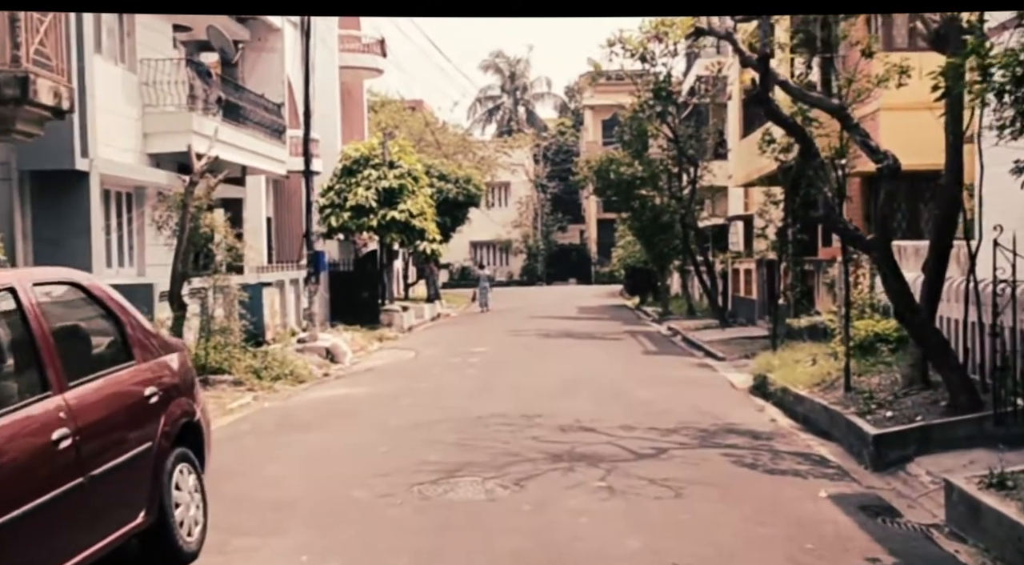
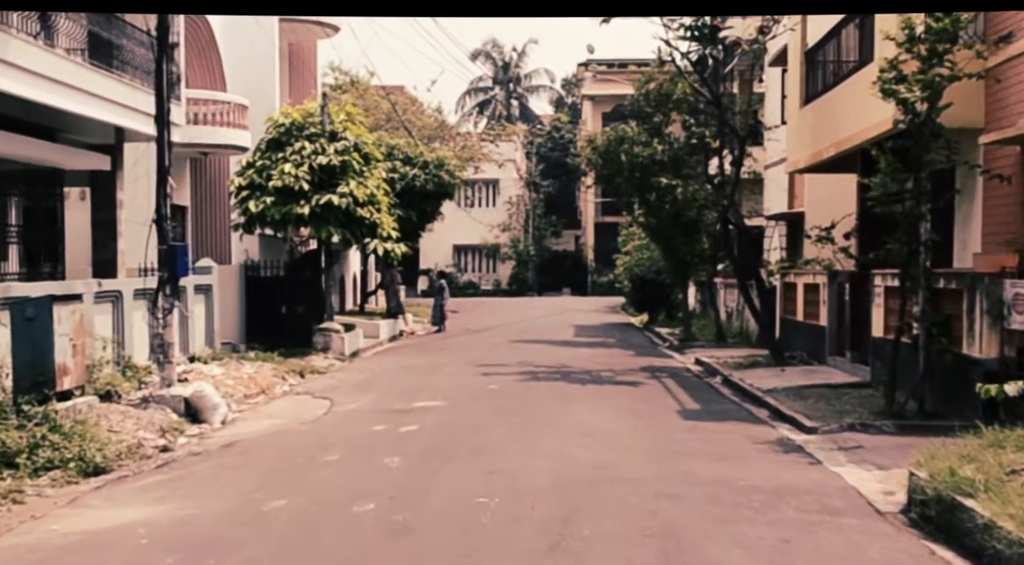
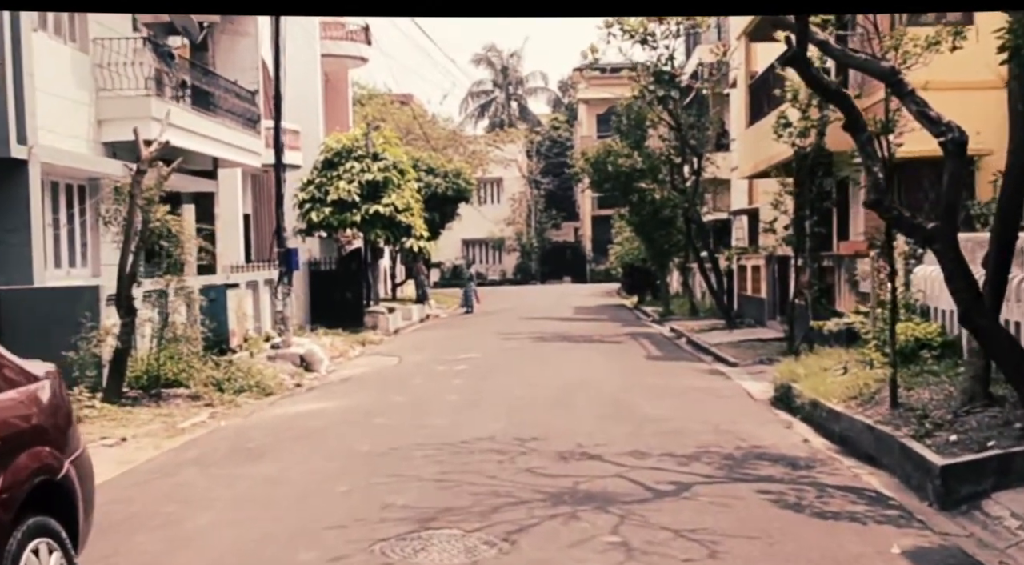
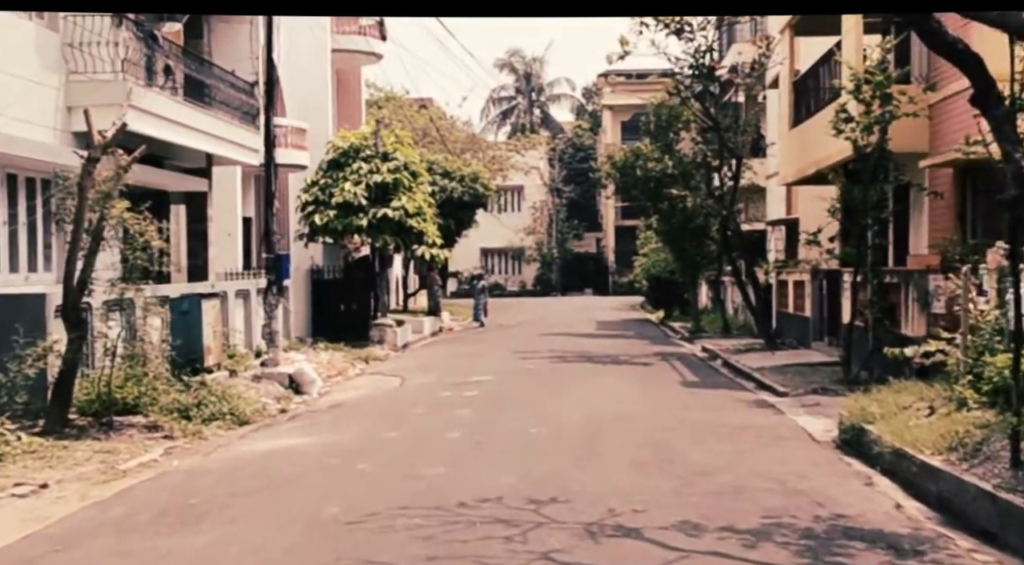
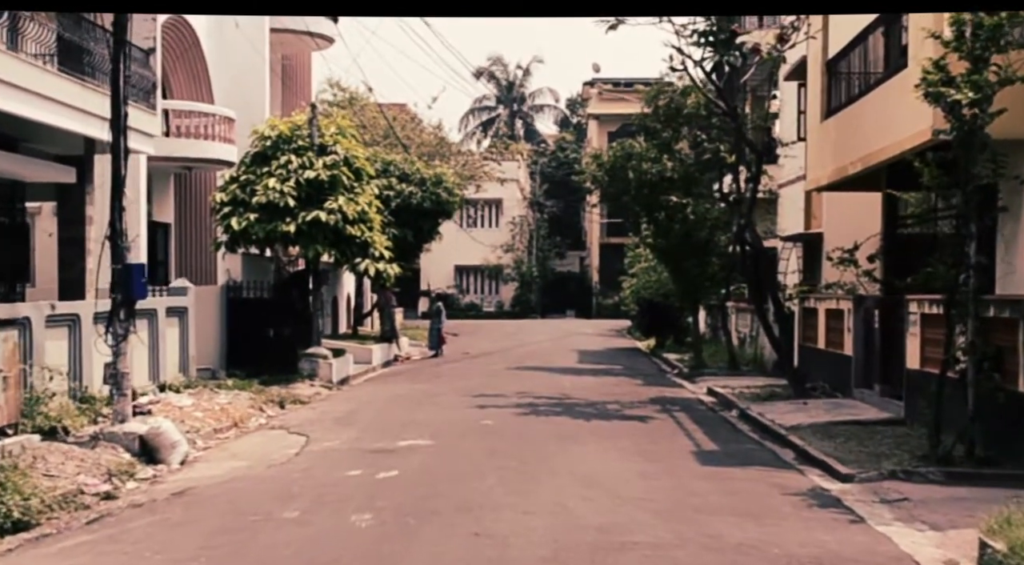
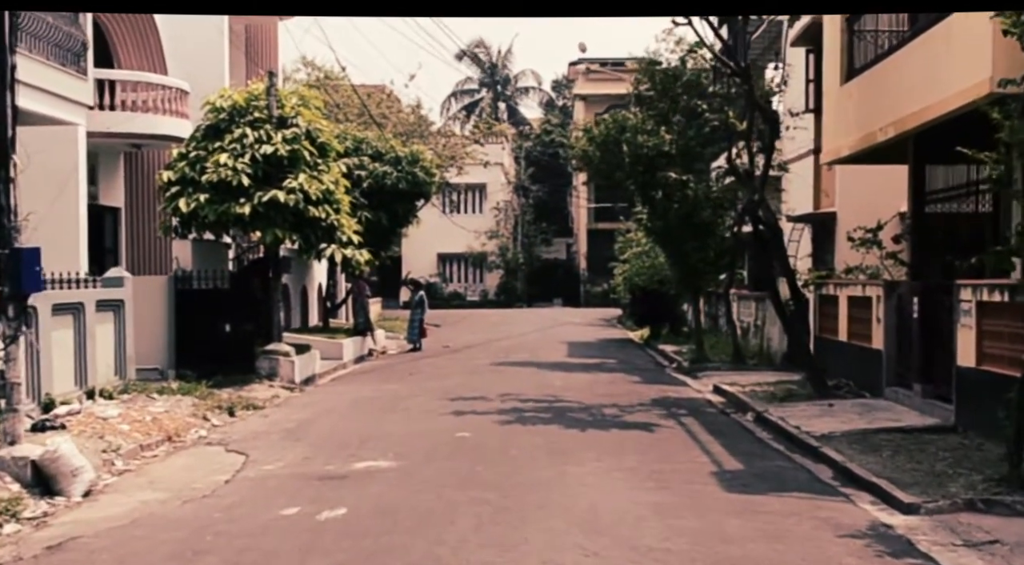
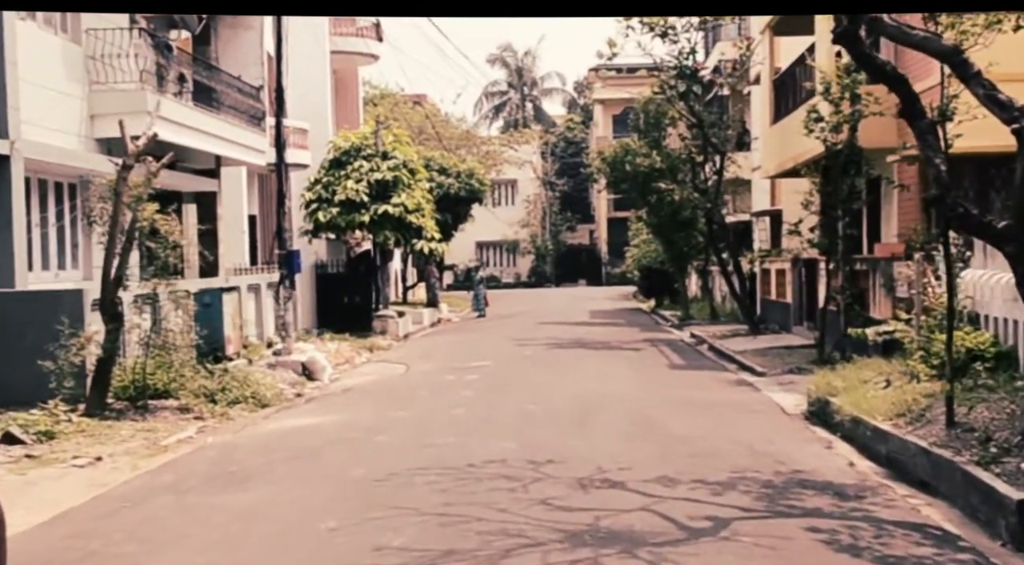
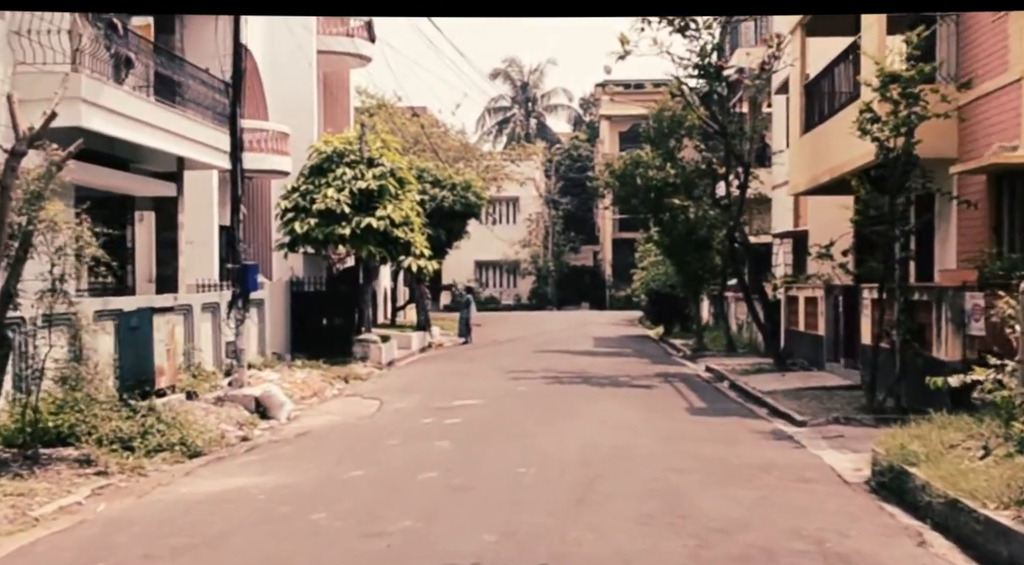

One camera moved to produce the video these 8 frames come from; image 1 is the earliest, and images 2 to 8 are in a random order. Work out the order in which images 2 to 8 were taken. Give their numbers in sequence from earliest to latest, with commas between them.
3, 7, 4, 8, 2, 5, 6
